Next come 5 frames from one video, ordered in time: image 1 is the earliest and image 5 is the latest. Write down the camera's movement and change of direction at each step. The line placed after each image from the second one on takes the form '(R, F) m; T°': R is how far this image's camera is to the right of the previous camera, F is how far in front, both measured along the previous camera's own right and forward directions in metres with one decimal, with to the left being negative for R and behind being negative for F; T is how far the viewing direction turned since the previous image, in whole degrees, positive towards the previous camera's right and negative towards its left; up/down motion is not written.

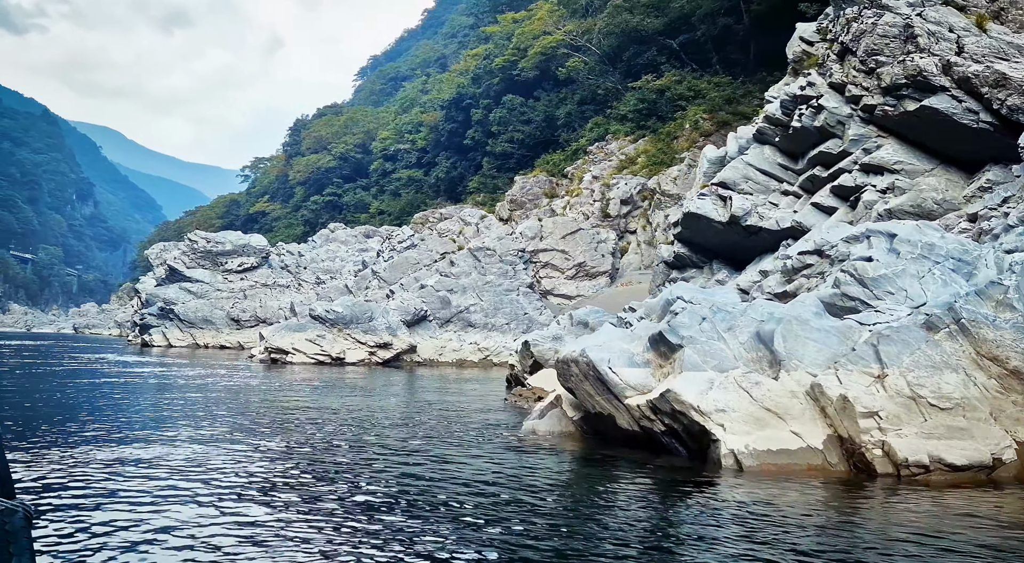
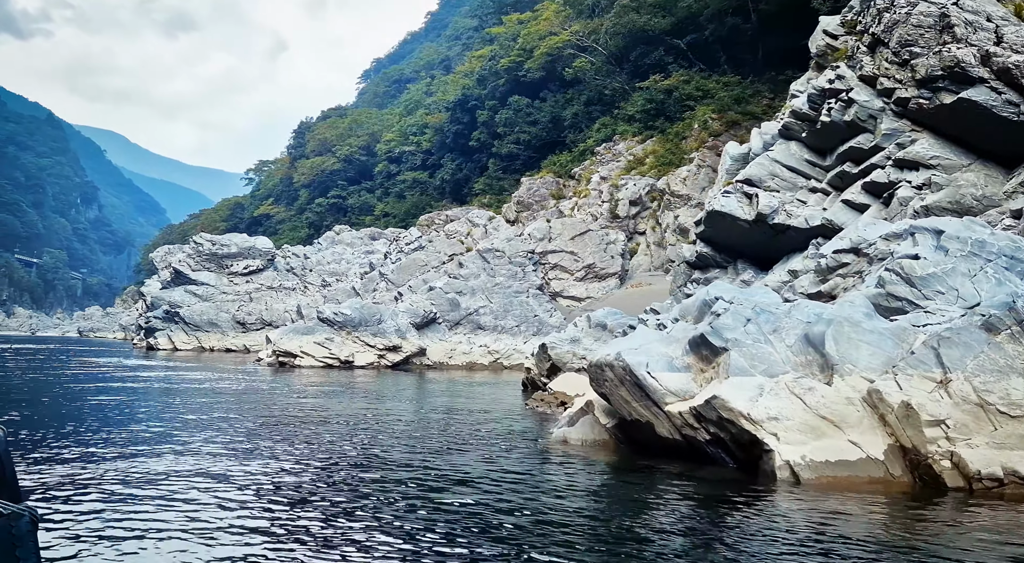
(-0.2, +0.5) m; 0°
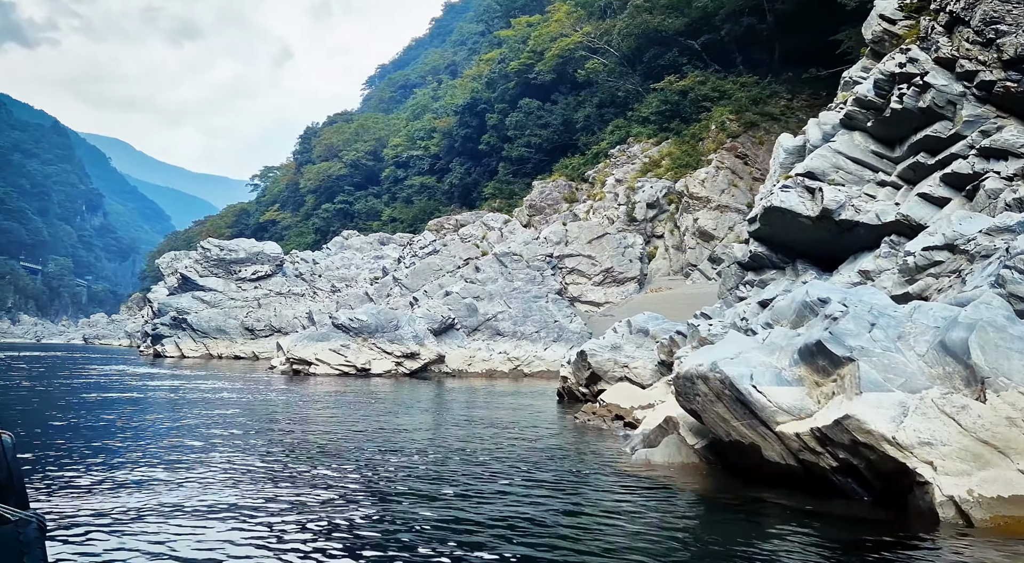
(-0.6, +1.1) m; 0°
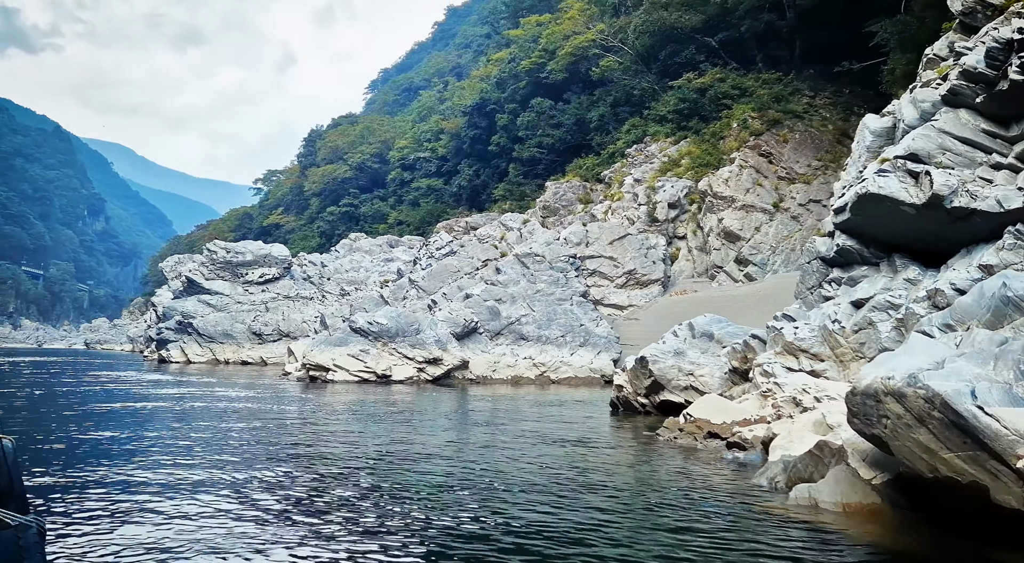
(-0.8, +1.6) m; 0°
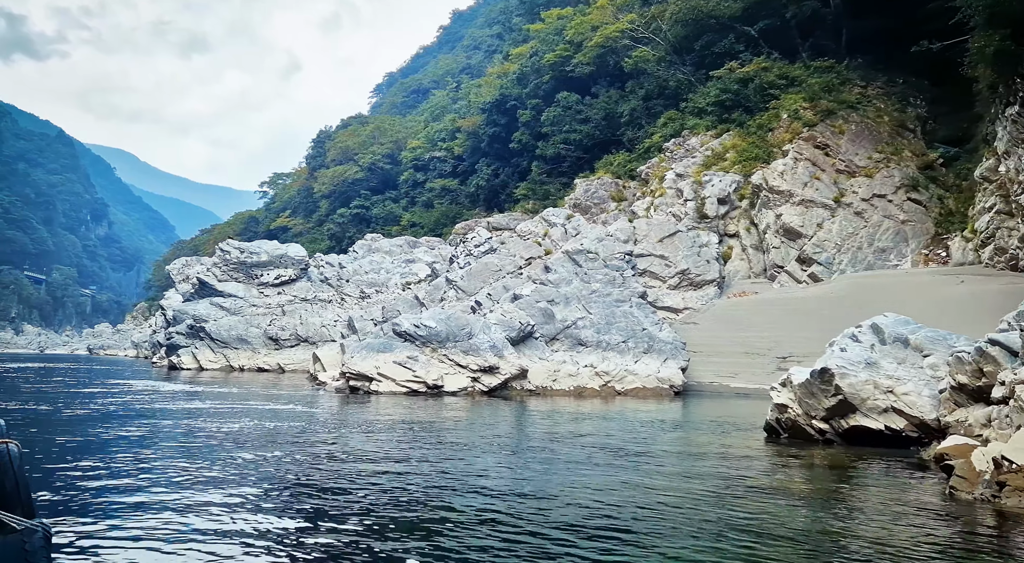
(-1.7, +3.3) m; 0°
